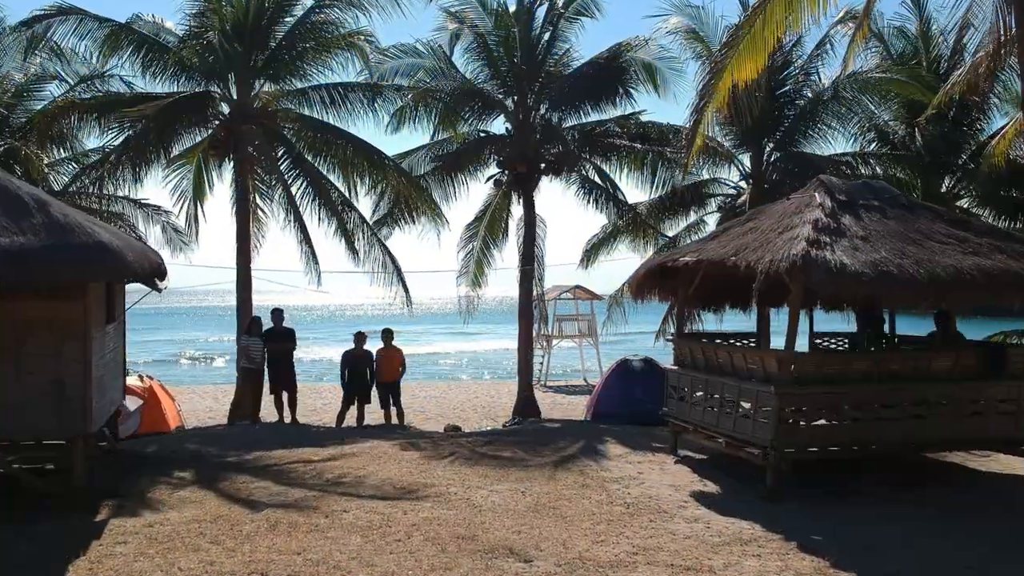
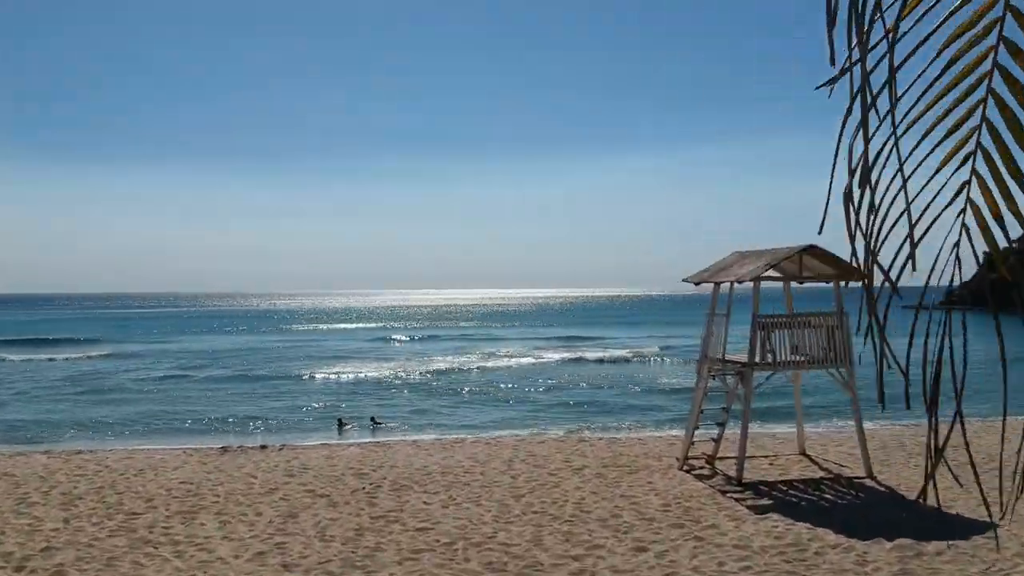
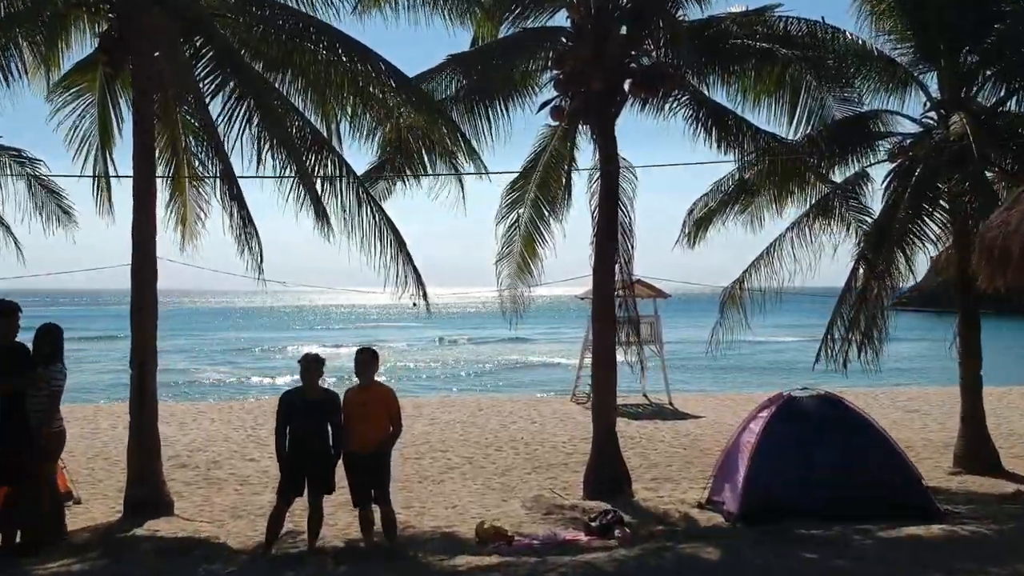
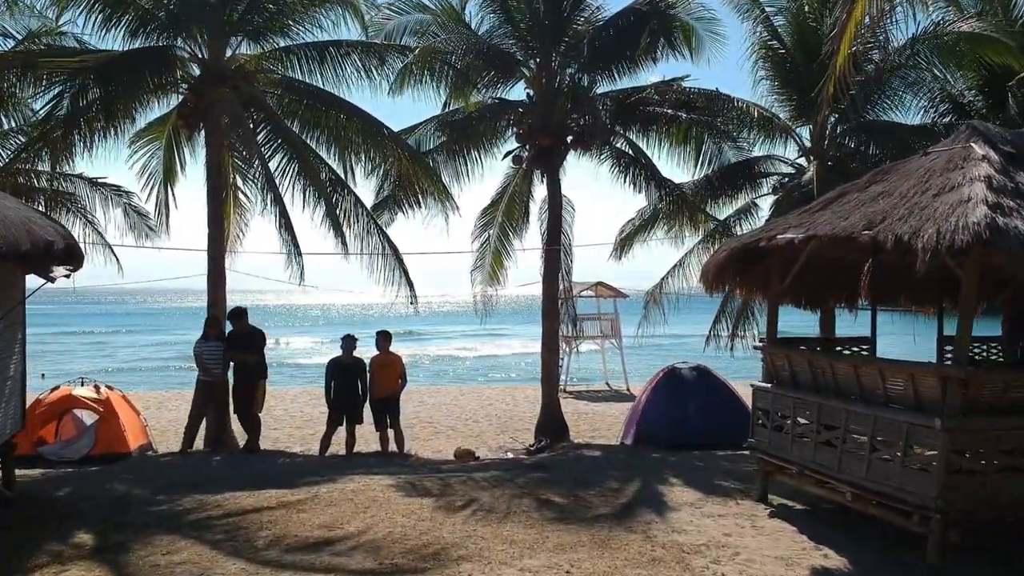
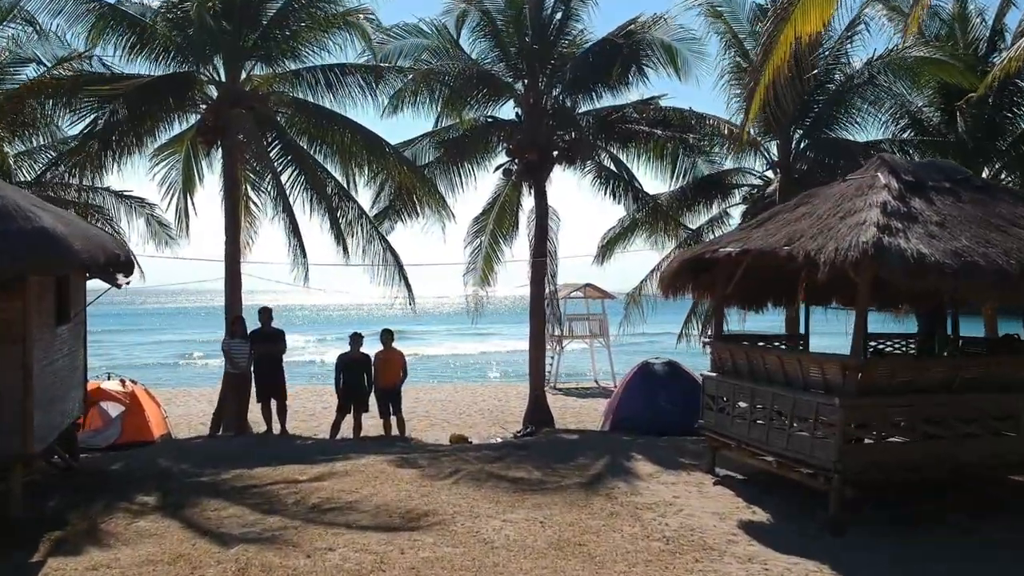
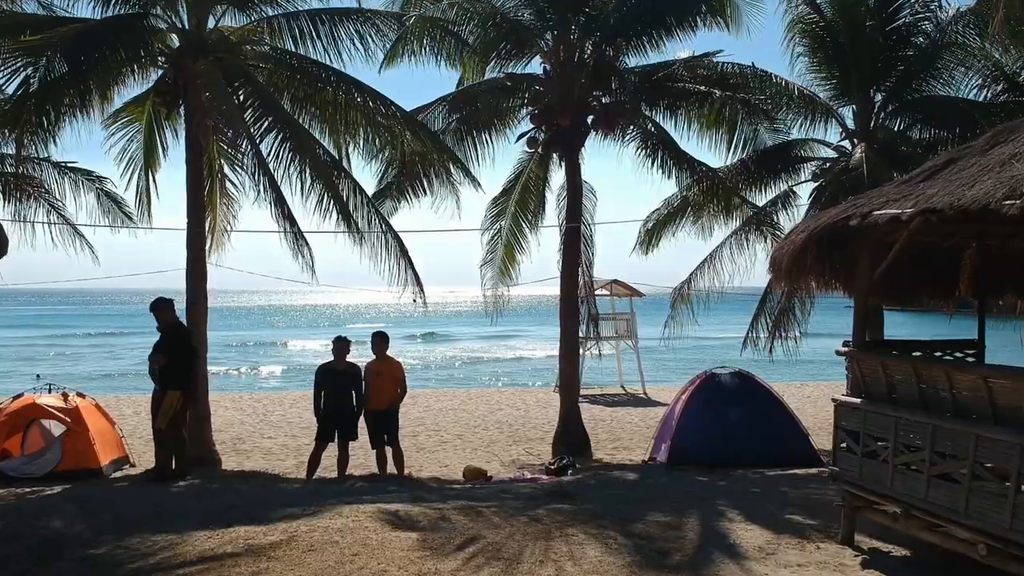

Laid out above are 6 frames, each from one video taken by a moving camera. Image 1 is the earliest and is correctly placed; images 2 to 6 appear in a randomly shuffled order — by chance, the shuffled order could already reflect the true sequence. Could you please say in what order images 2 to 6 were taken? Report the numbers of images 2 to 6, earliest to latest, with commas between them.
5, 4, 6, 3, 2
